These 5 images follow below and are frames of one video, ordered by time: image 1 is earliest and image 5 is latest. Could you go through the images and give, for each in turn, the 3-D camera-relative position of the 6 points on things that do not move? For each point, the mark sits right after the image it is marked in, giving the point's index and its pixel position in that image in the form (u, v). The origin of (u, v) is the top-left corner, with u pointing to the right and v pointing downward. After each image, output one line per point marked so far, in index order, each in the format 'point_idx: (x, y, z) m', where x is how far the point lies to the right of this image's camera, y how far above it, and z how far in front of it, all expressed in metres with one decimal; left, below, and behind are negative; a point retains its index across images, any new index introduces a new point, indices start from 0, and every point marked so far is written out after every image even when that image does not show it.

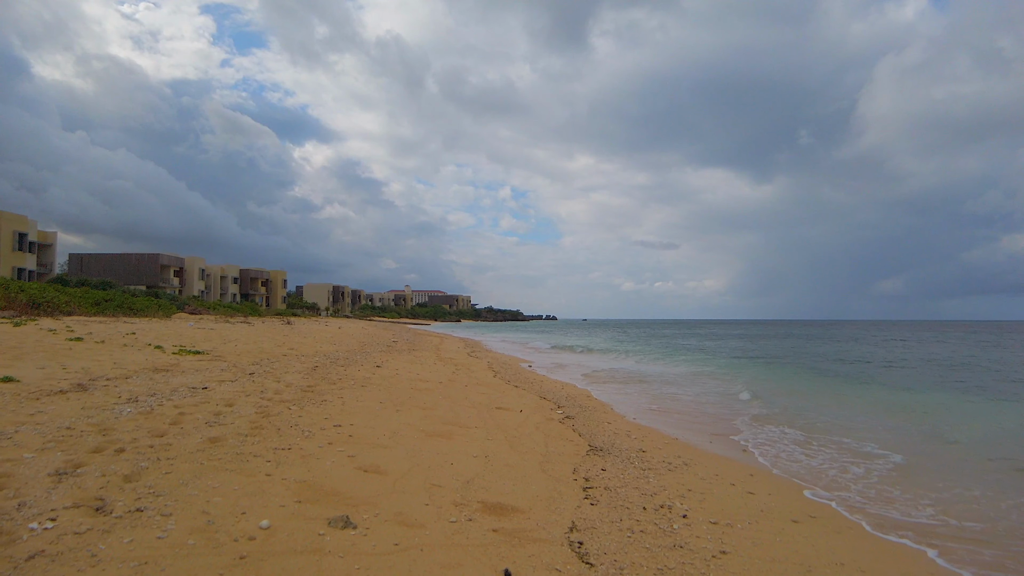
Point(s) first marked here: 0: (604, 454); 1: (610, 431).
0: (+1.3, -2.3, +6.6) m
1: (+1.7, -2.5, +8.1) m
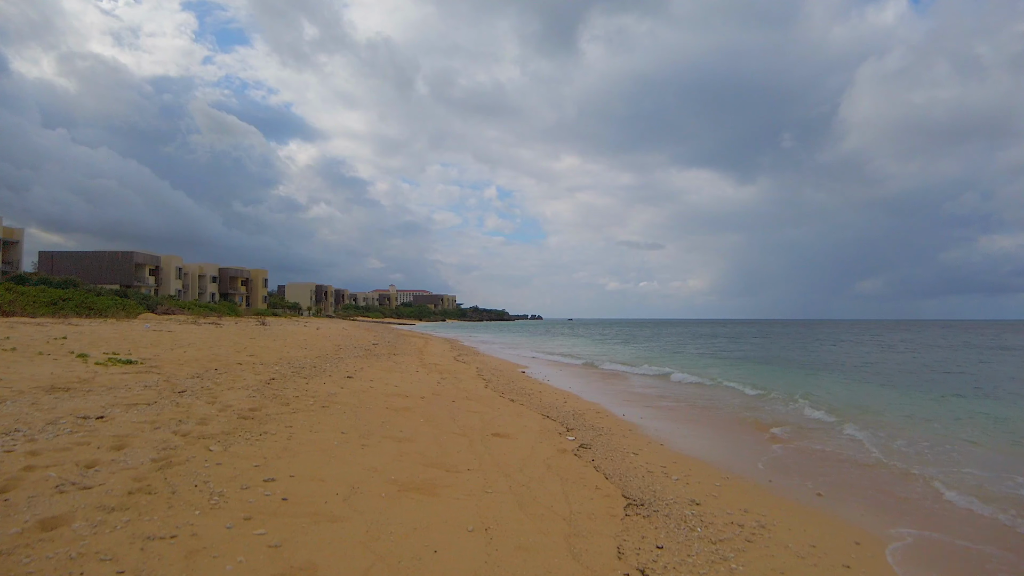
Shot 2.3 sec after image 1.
0: (+1.4, -2.3, +4.7) m
1: (+1.7, -2.4, +6.2) m
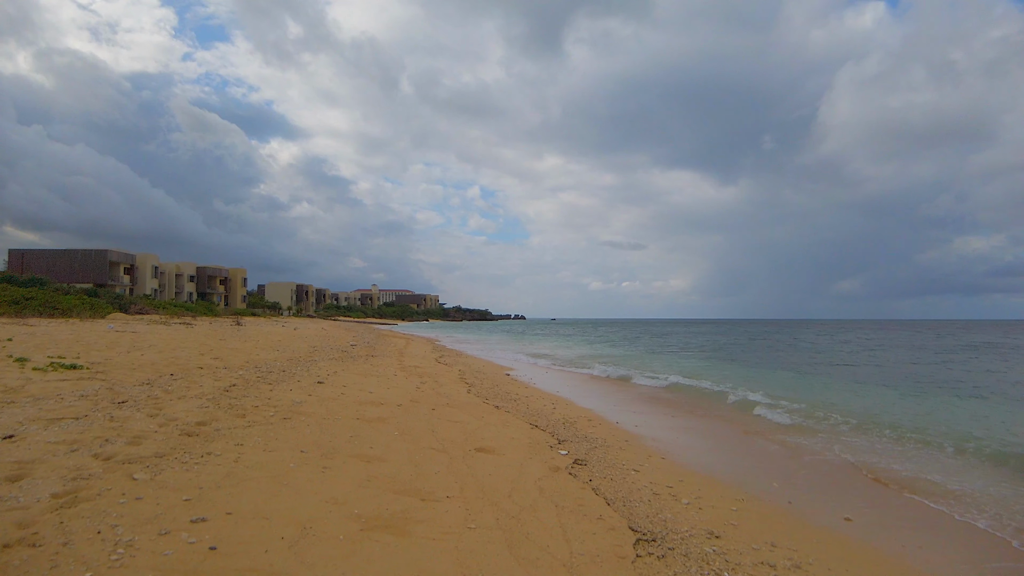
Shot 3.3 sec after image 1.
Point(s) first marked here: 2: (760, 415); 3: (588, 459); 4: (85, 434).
0: (+1.3, -2.2, +3.9) m
1: (+1.6, -2.4, +5.5) m
2: (+6.5, -3.4, +12.3) m
3: (+1.1, -2.4, +6.6) m
4: (-4.9, -1.7, +5.4) m
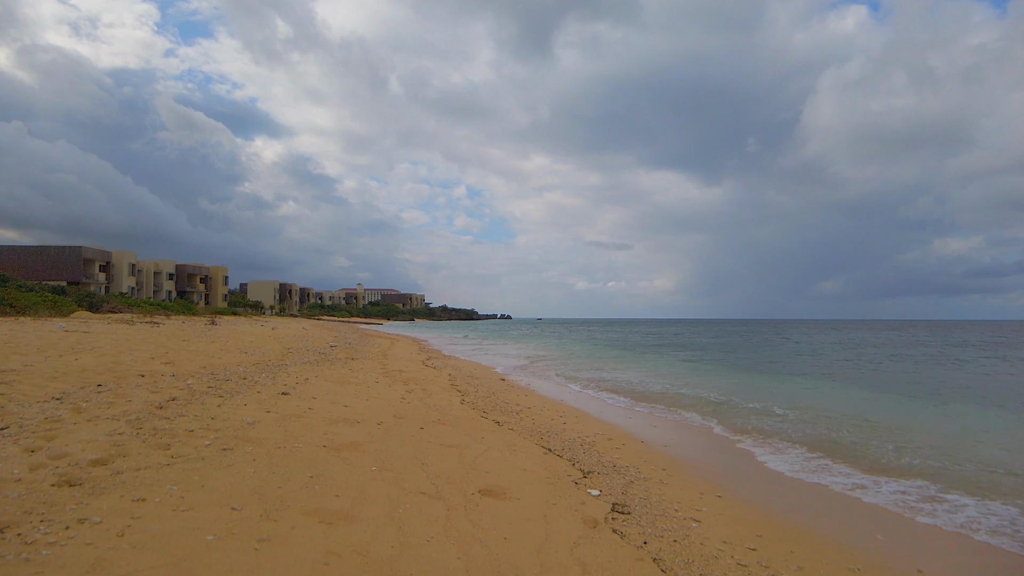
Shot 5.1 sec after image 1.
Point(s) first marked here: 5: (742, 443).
0: (+1.5, -2.1, +2.3) m
1: (+1.8, -2.2, +3.9) m
2: (+6.5, -3.3, +10.9) m
3: (+1.3, -2.3, +5.0) m
4: (-4.7, -1.5, +3.6) m
5: (+4.3, -2.9, +8.7) m
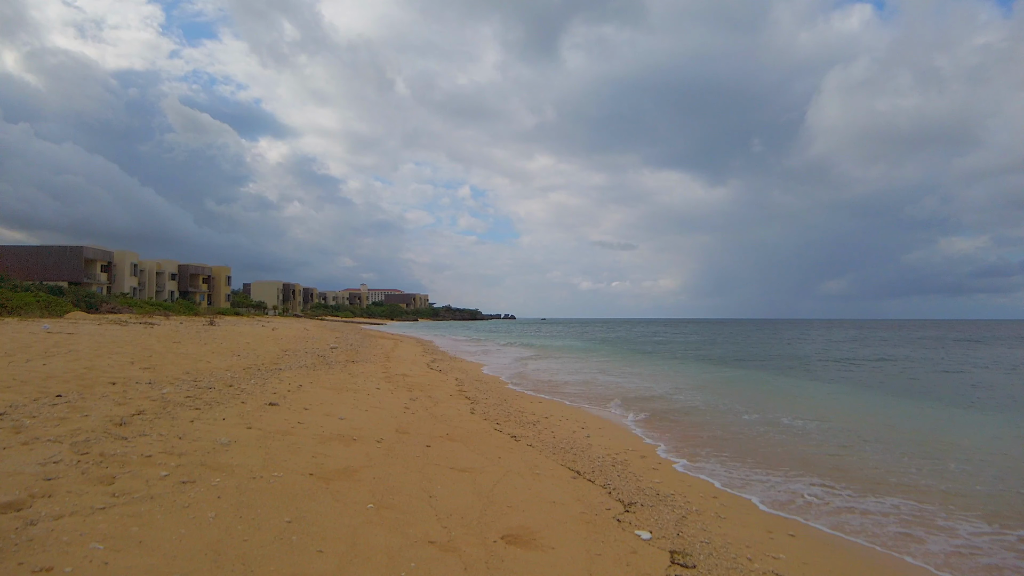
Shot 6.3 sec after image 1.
0: (+1.8, -2.0, +1.3) m
1: (+2.1, -2.2, +2.8) m
2: (+6.8, -3.2, +9.8) m
3: (+1.5, -2.2, +3.9) m
4: (-4.4, -1.5, +2.6) m
5: (+4.6, -2.8, +7.6) m
